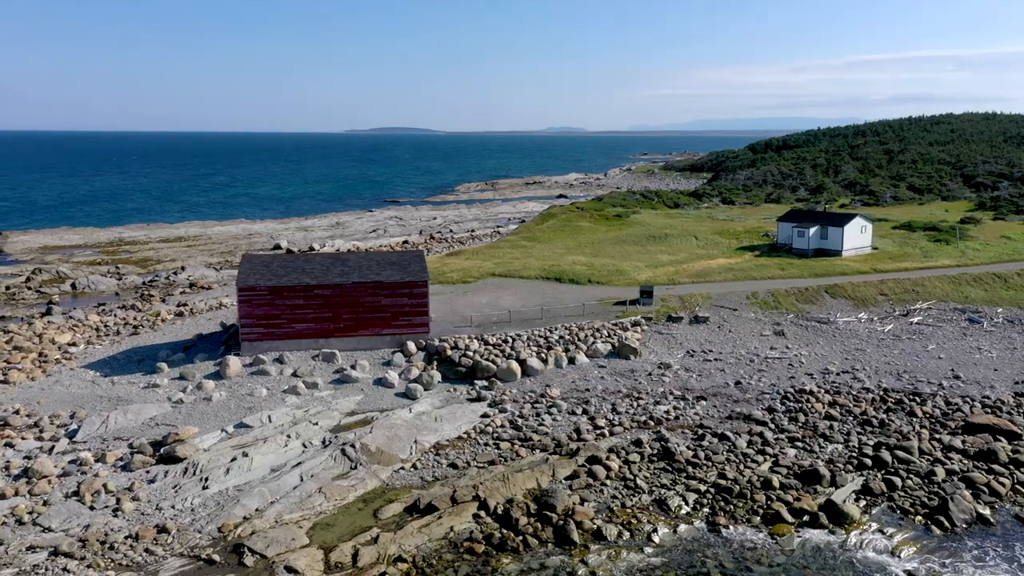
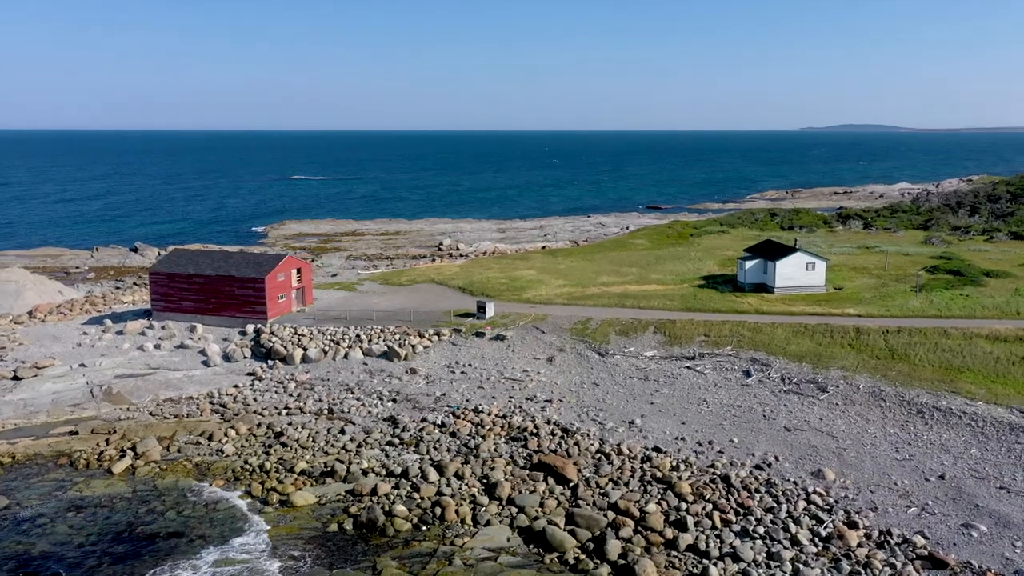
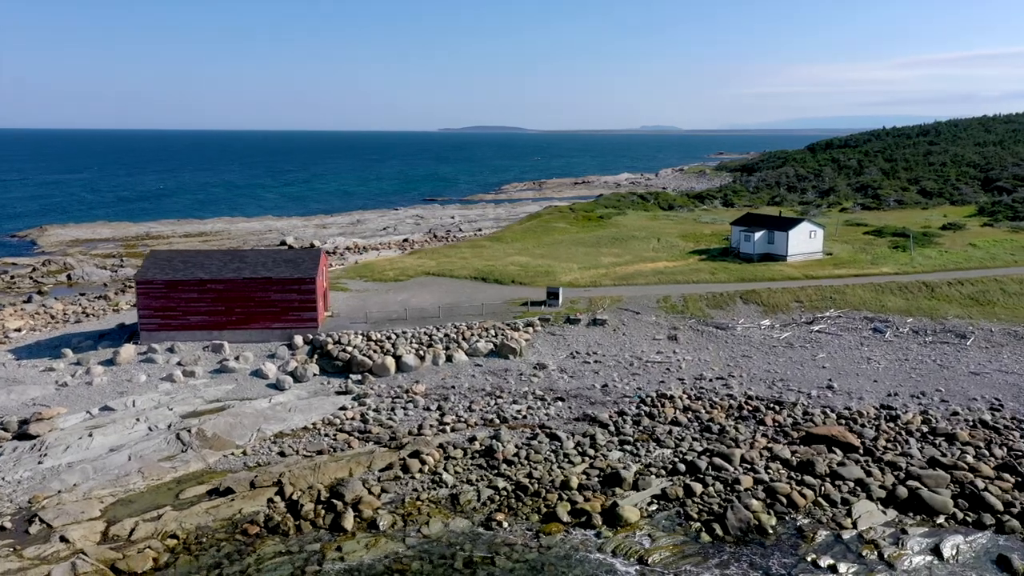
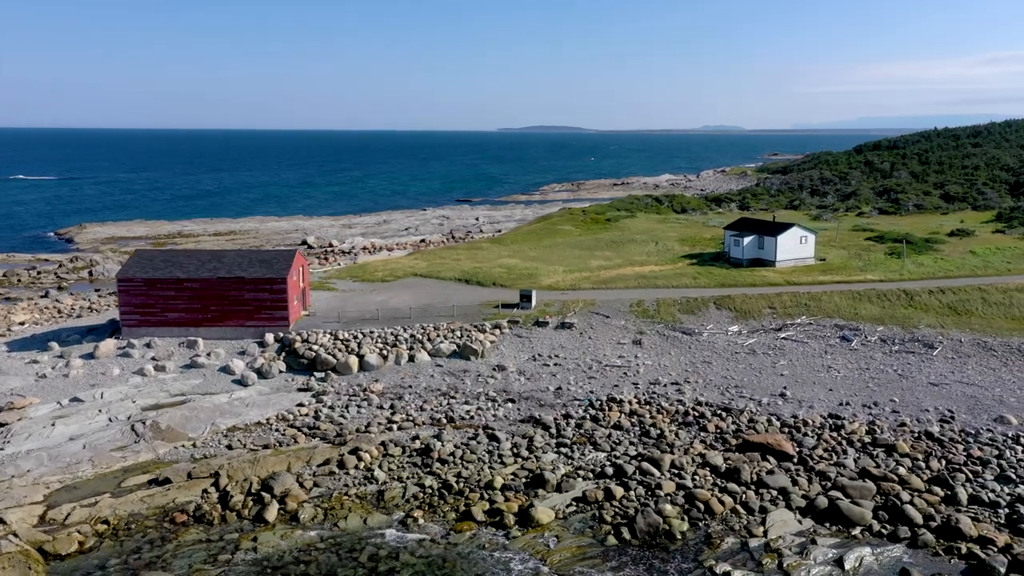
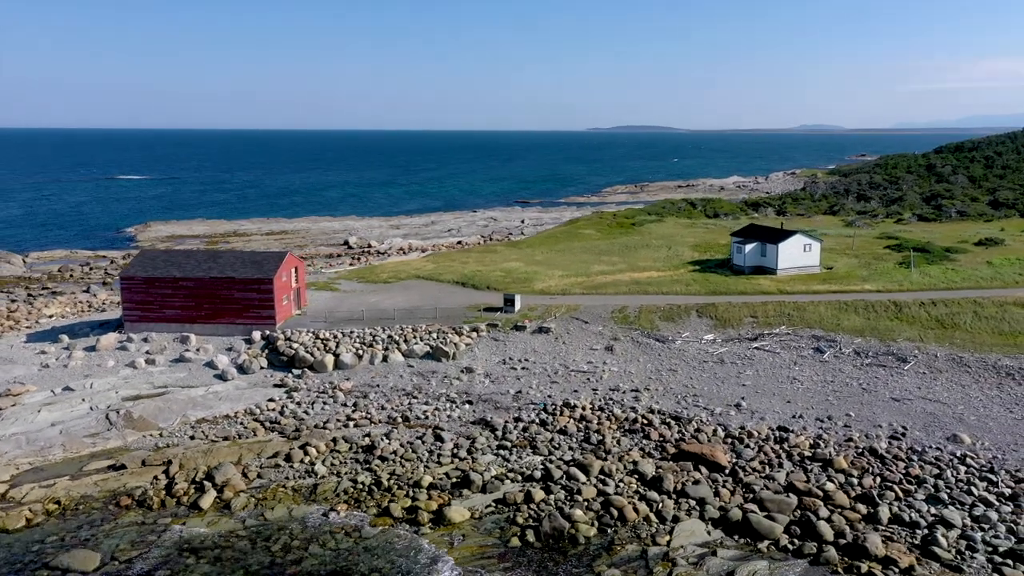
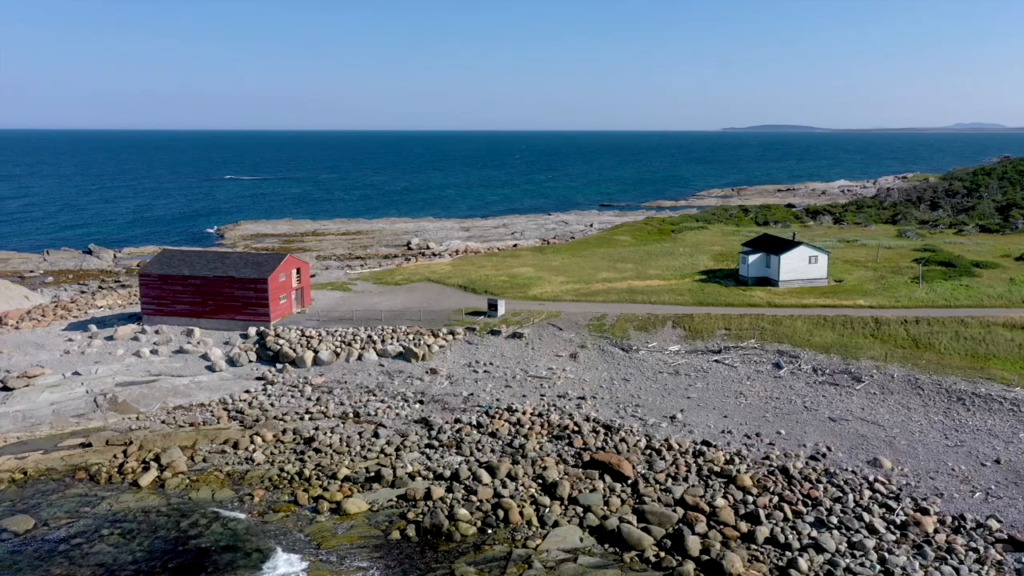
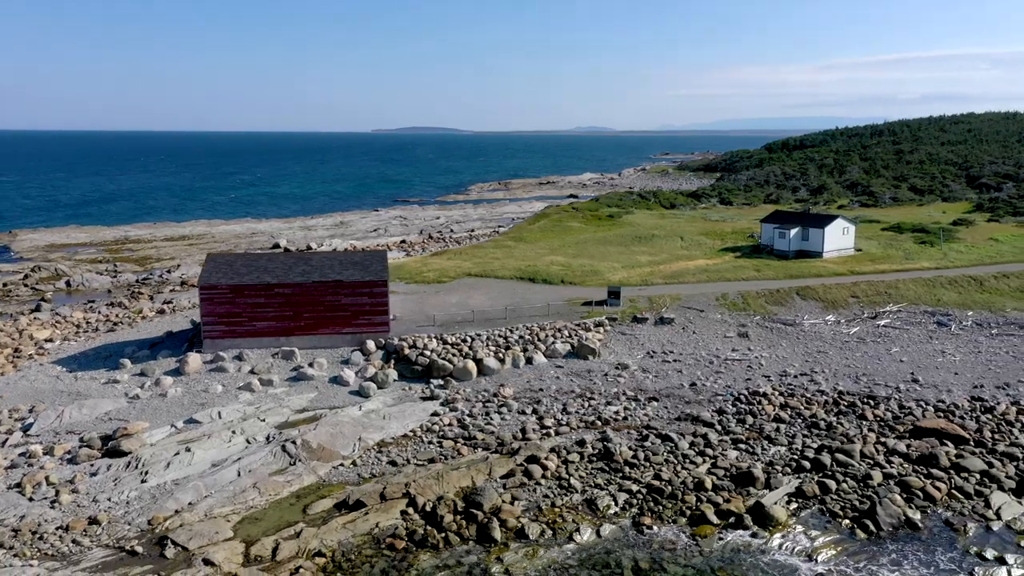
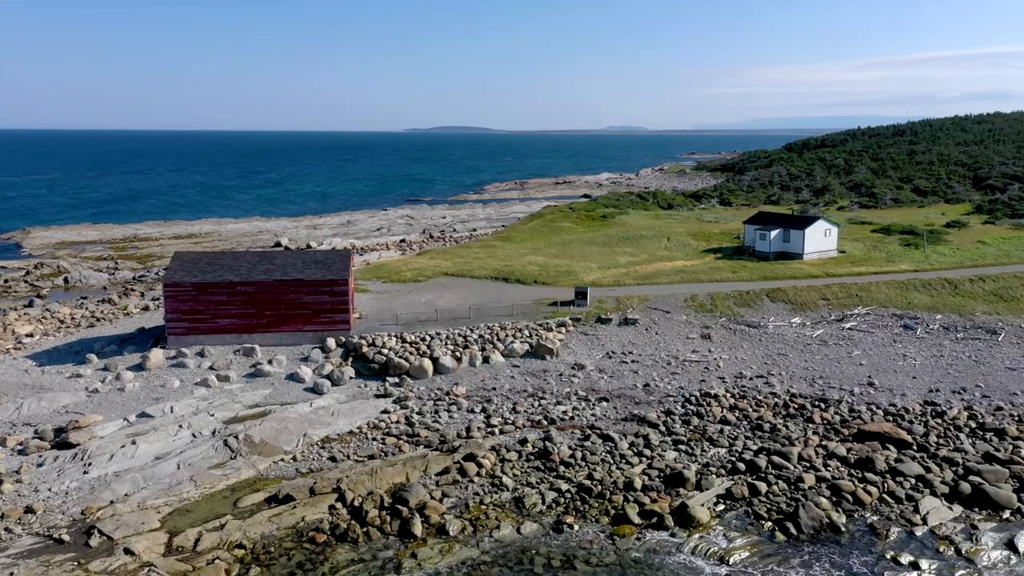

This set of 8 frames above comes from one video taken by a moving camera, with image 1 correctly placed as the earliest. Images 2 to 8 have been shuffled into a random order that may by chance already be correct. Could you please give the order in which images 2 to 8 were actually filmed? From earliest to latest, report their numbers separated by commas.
7, 8, 3, 4, 5, 6, 2
